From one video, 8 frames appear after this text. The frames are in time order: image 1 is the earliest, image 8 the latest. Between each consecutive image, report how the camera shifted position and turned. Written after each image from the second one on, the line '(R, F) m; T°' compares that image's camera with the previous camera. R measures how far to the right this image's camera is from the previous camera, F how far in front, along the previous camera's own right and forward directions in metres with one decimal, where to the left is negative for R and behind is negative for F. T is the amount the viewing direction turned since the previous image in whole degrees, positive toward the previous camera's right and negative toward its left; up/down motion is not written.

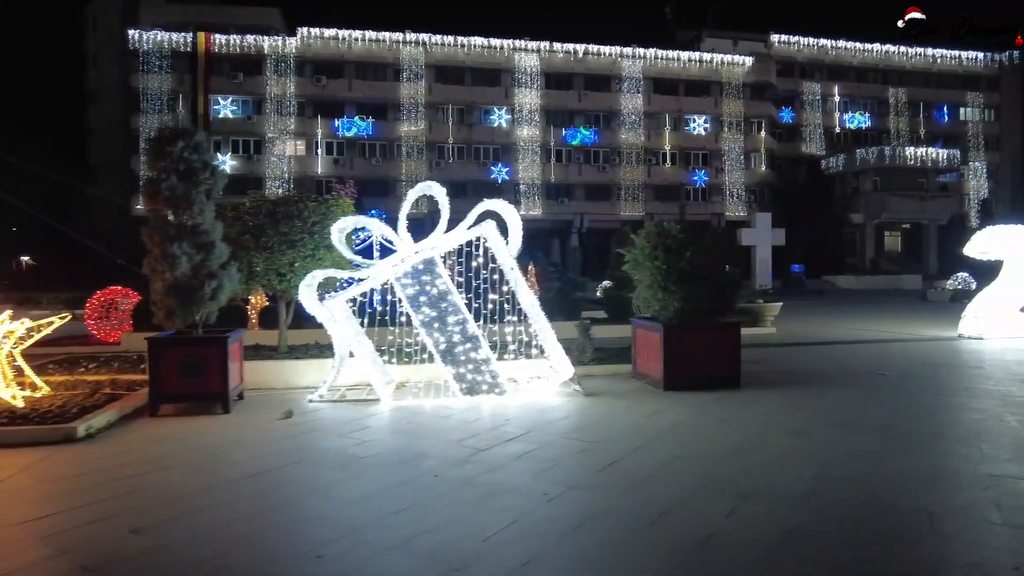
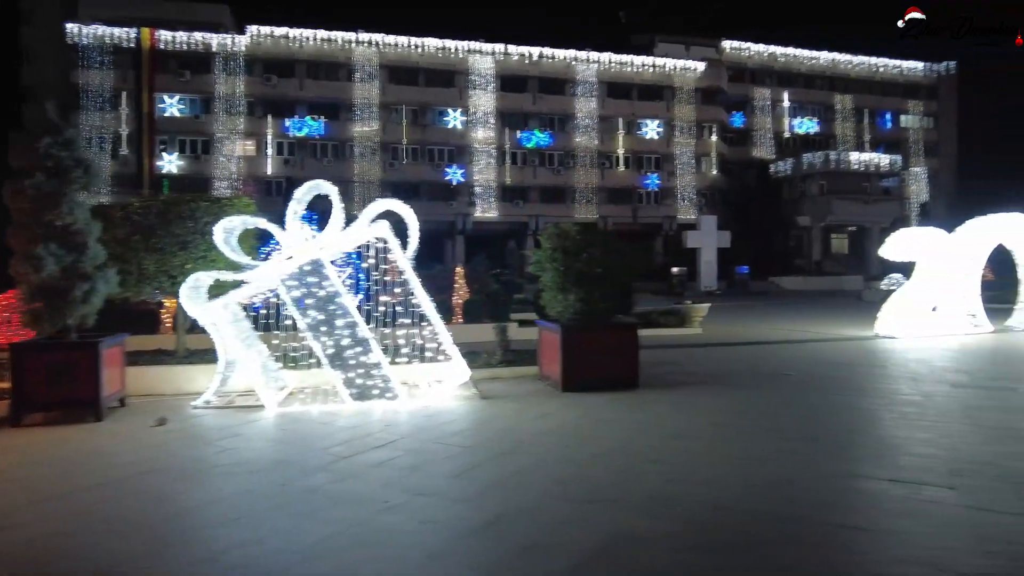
(+1.1, +0.1) m; +3°
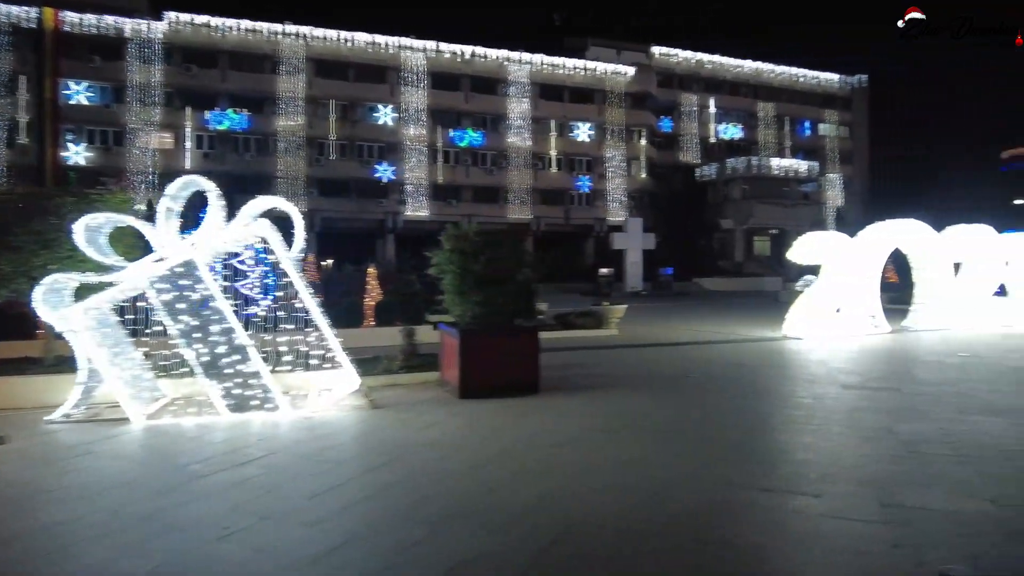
(+0.7, +0.3) m; +5°
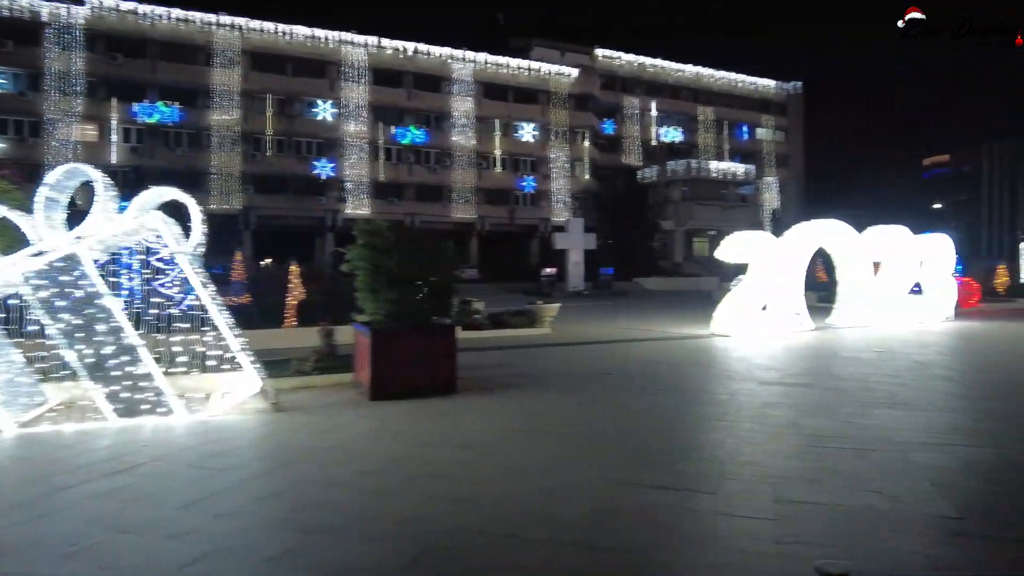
(+0.5, +0.2) m; +5°
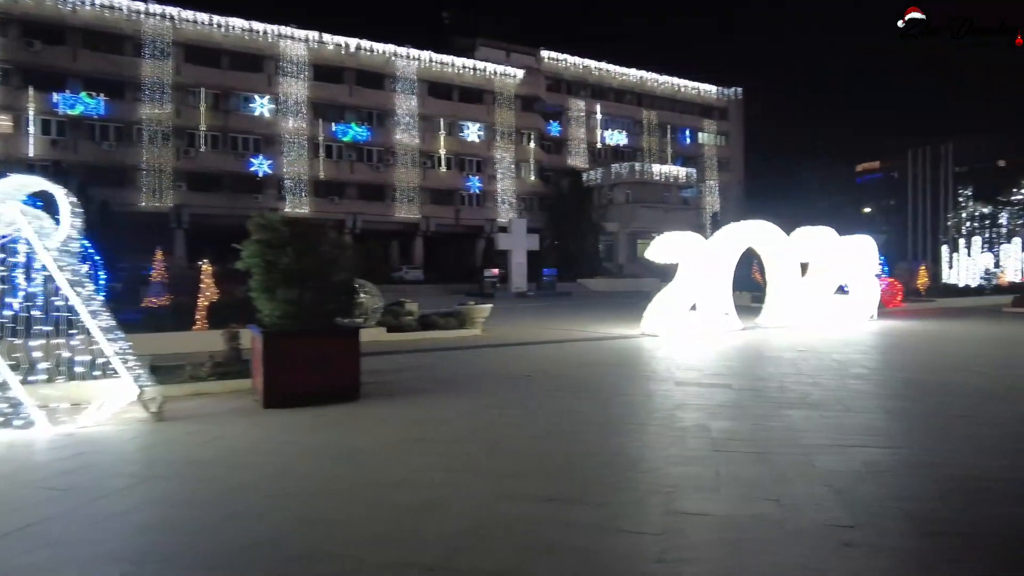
(+0.6, +0.4) m; +4°
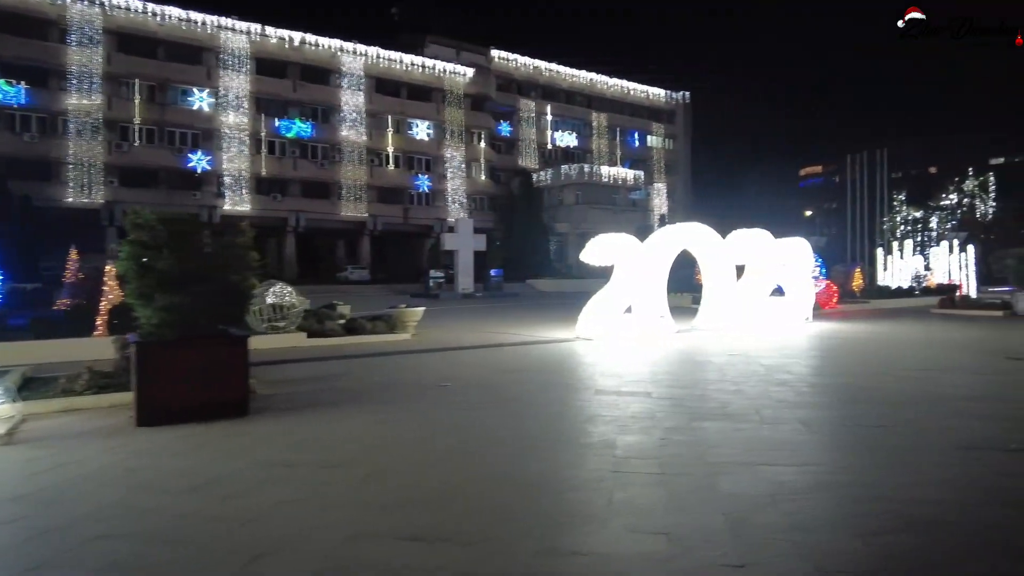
(+0.7, +0.6) m; +4°
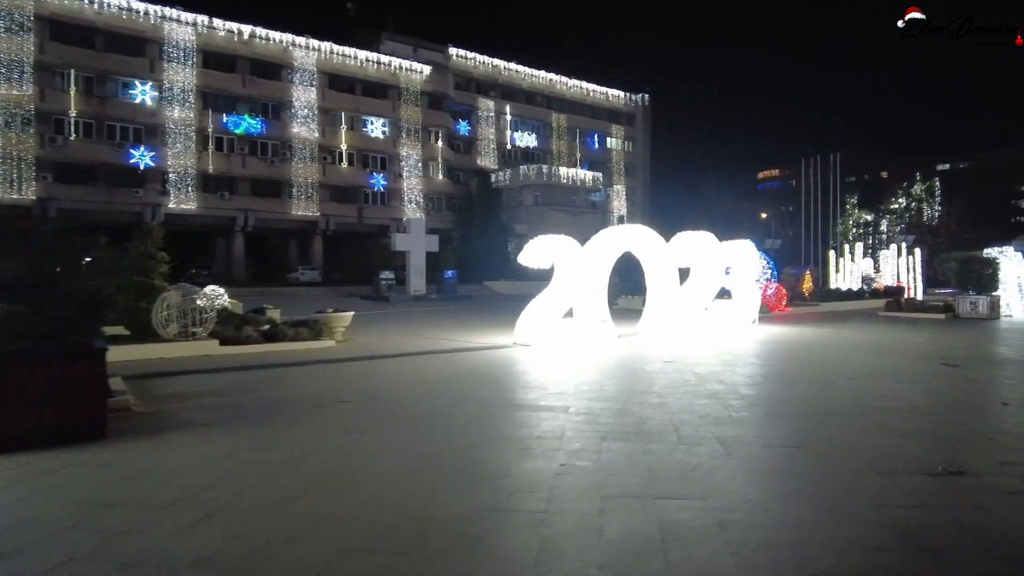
(+0.8, +0.9) m; +3°
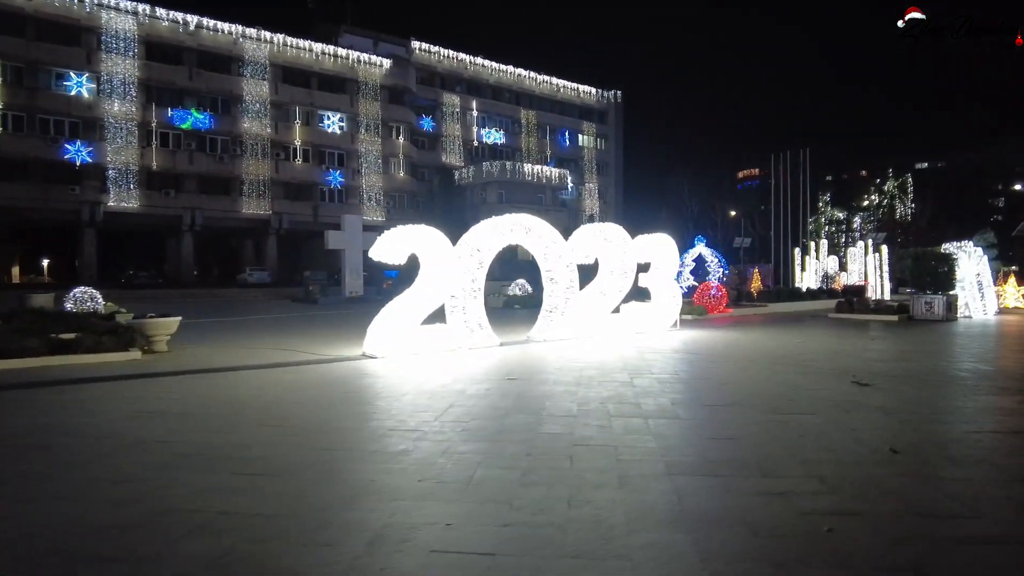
(+3.1, +2.8) m; +1°
